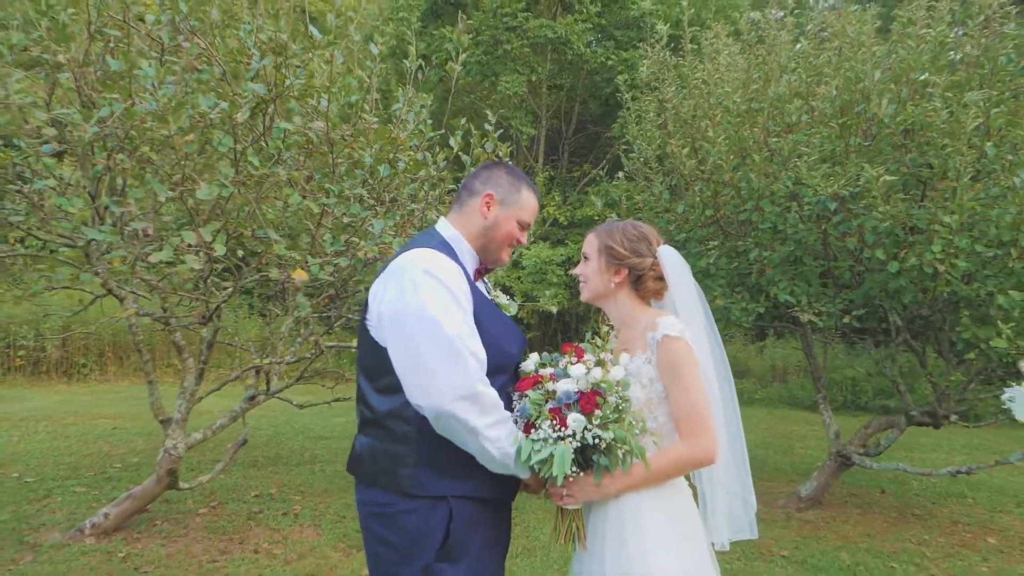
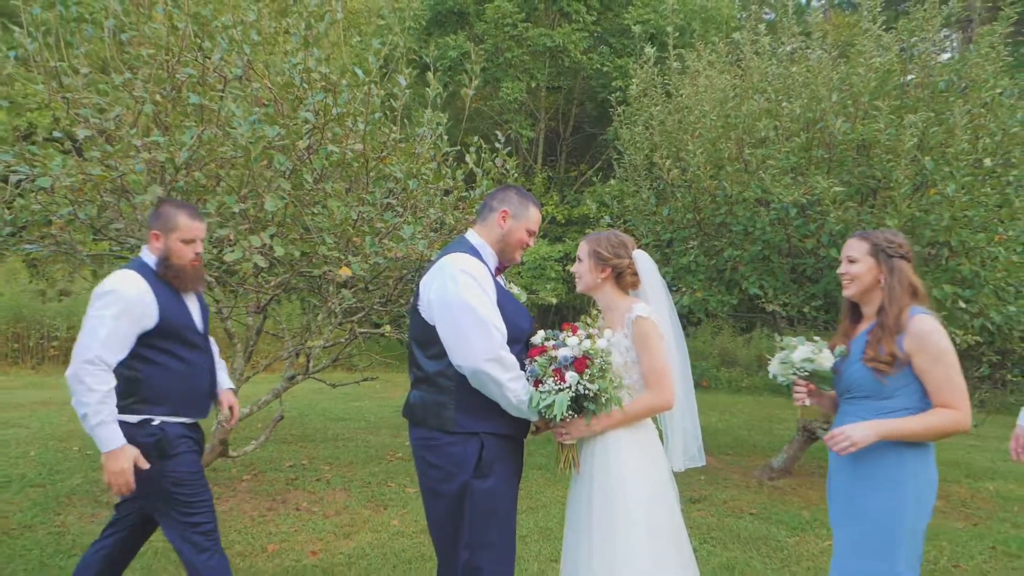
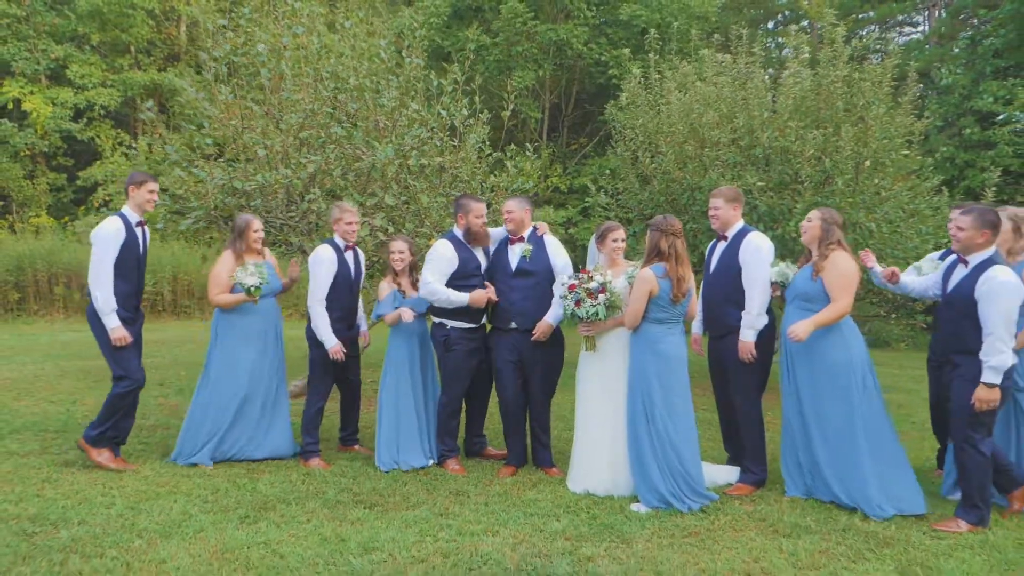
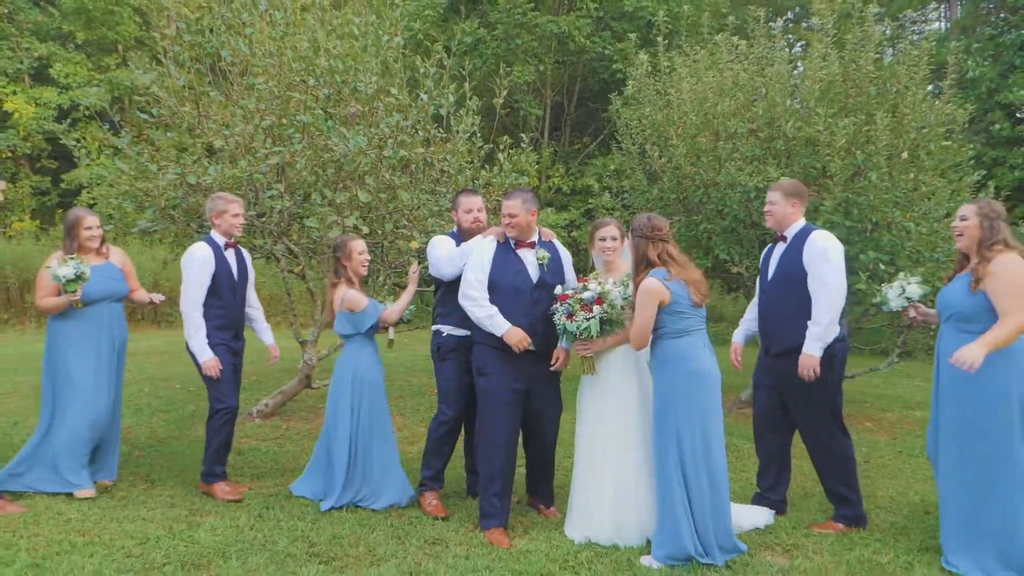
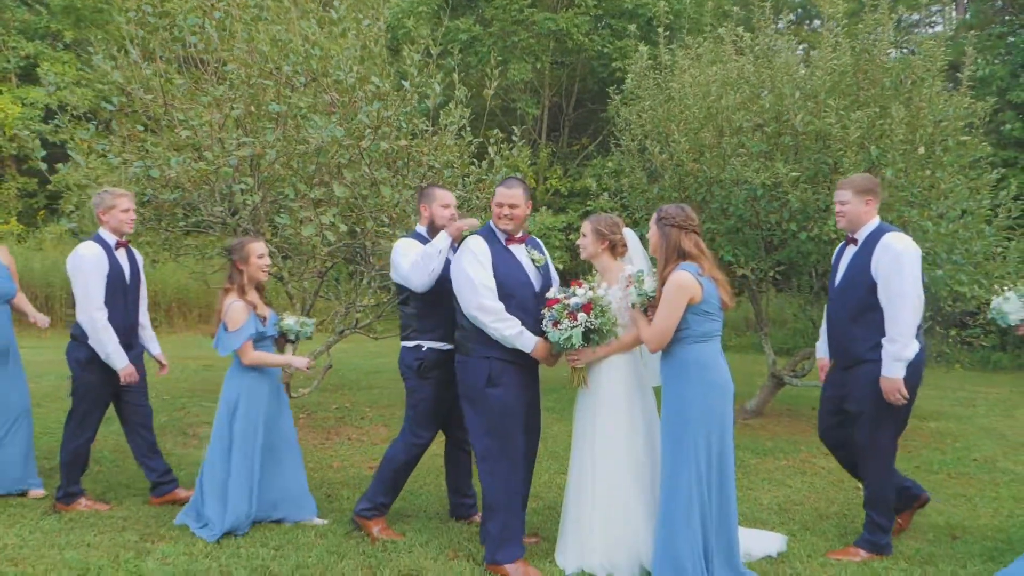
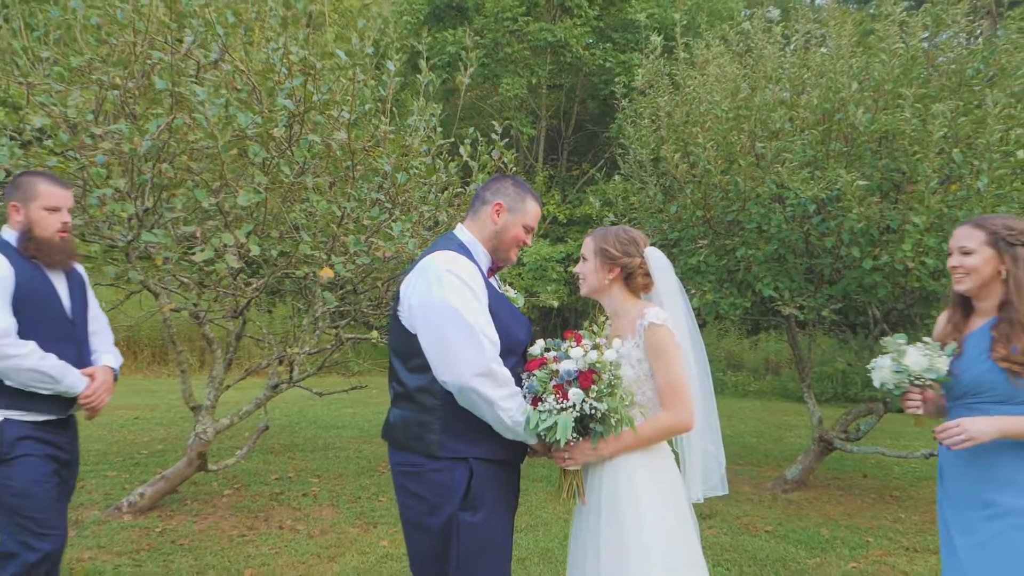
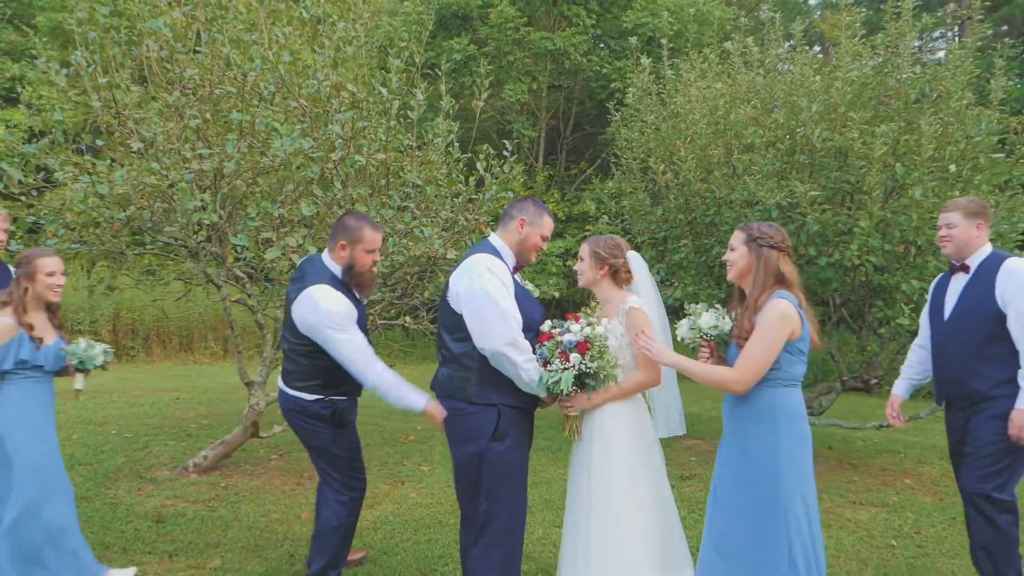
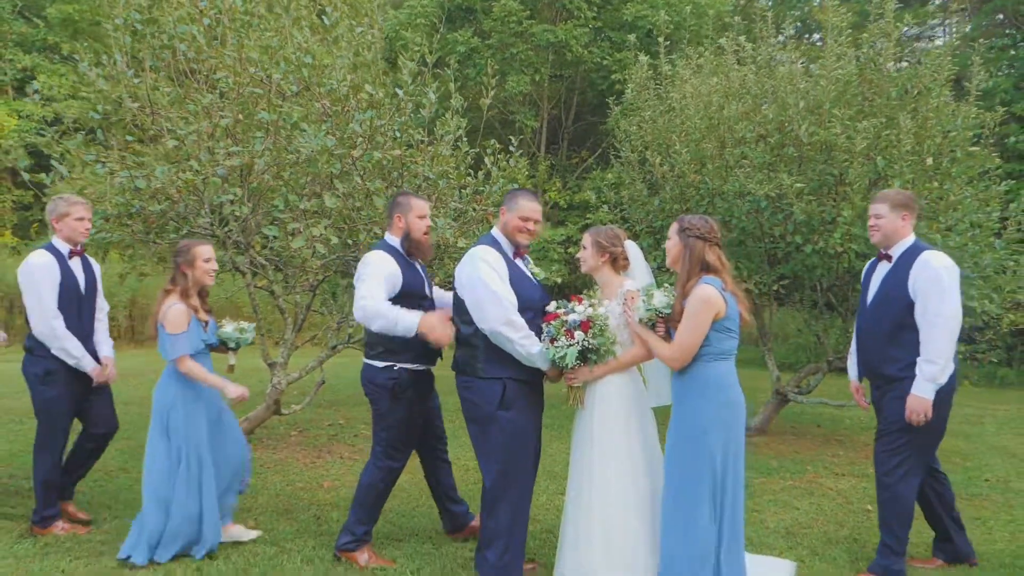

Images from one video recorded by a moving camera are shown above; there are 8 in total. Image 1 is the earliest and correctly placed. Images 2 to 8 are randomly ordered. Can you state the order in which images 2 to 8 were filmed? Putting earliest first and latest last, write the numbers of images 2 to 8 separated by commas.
6, 2, 7, 8, 5, 4, 3
